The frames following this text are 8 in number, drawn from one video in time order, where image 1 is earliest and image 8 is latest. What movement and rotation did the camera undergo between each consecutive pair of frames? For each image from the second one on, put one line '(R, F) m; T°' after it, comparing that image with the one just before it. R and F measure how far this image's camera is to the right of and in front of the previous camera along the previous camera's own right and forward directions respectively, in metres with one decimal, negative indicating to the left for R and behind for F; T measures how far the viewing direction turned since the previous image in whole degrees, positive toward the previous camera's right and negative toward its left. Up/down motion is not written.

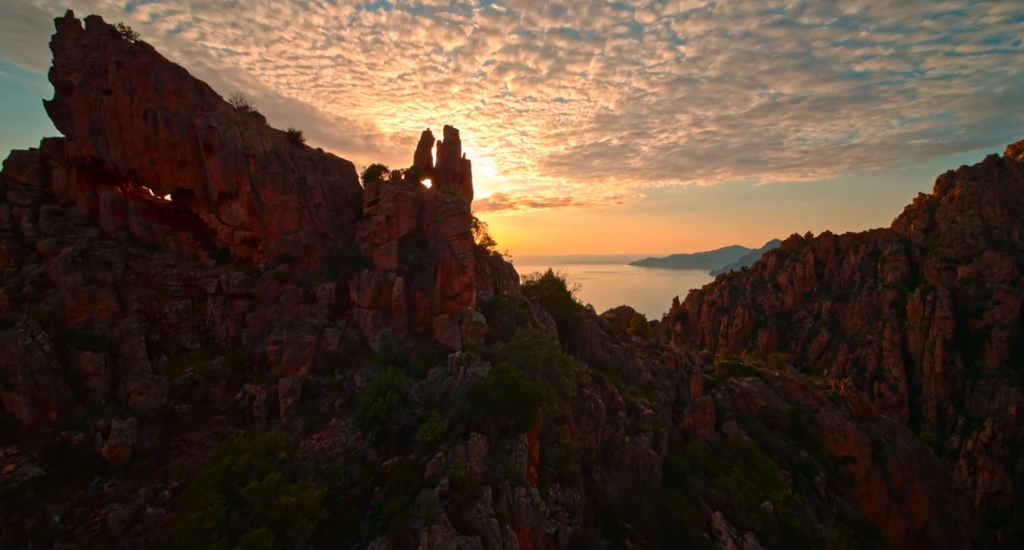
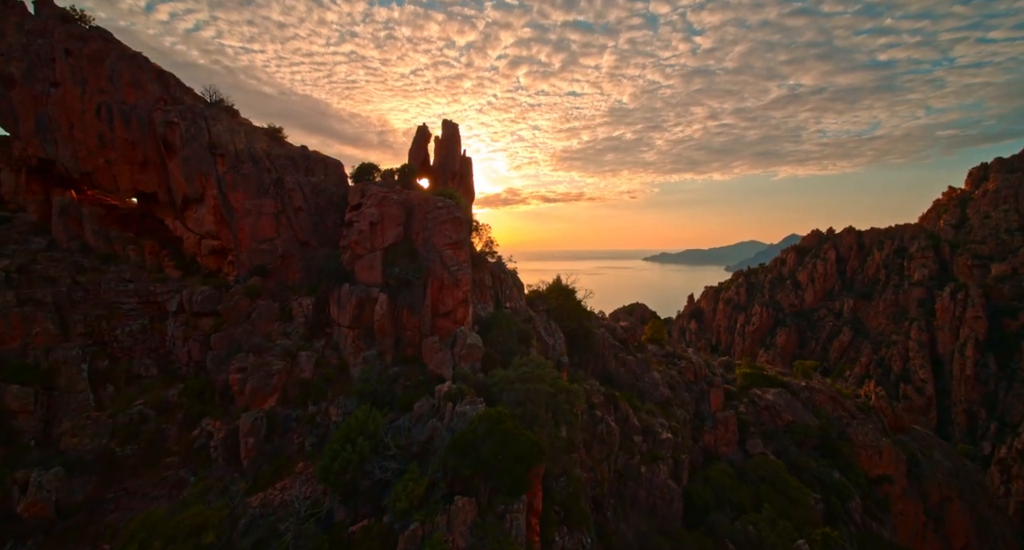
(+0.9, +4.8) m; -2°
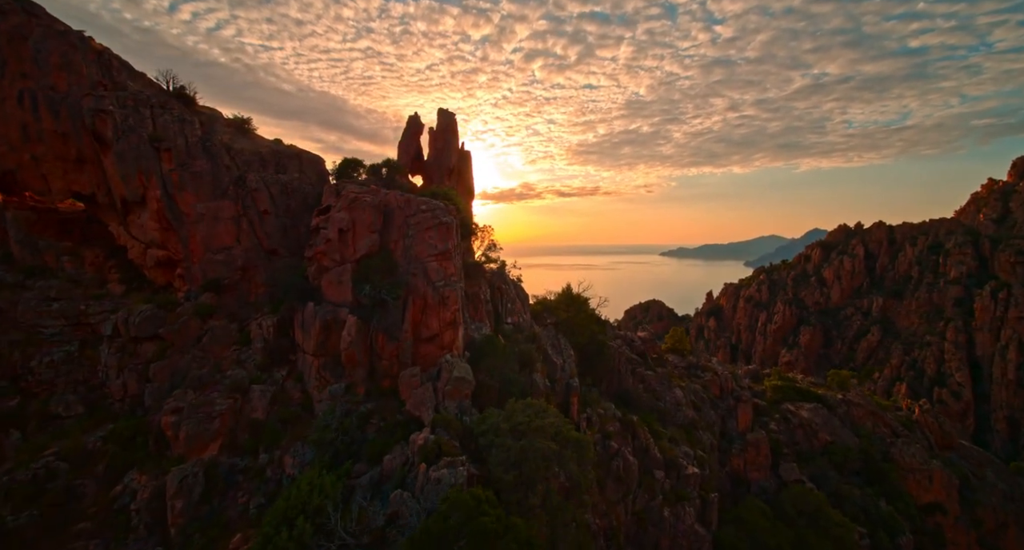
(+1.1, +5.9) m; -2°
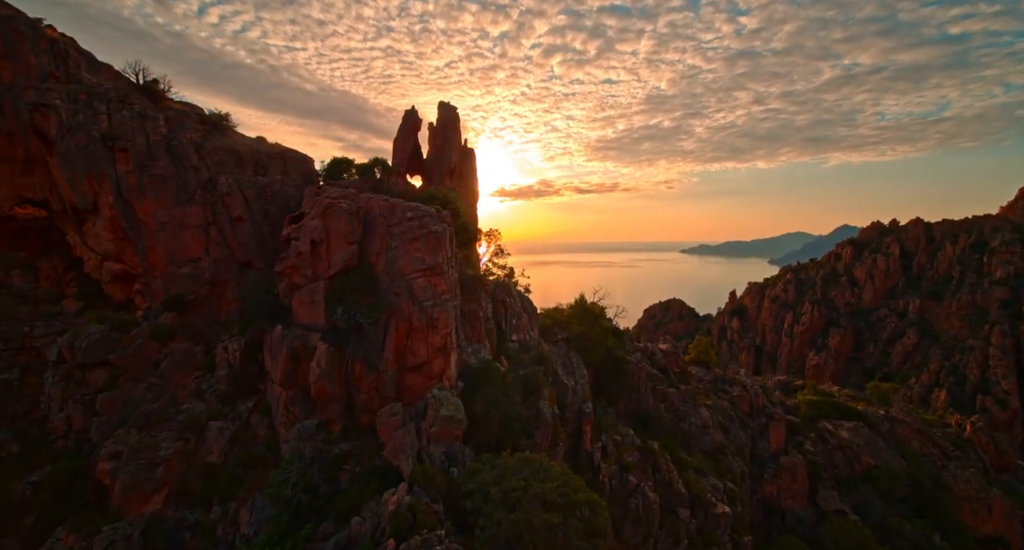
(+1.0, +4.3) m; -2°
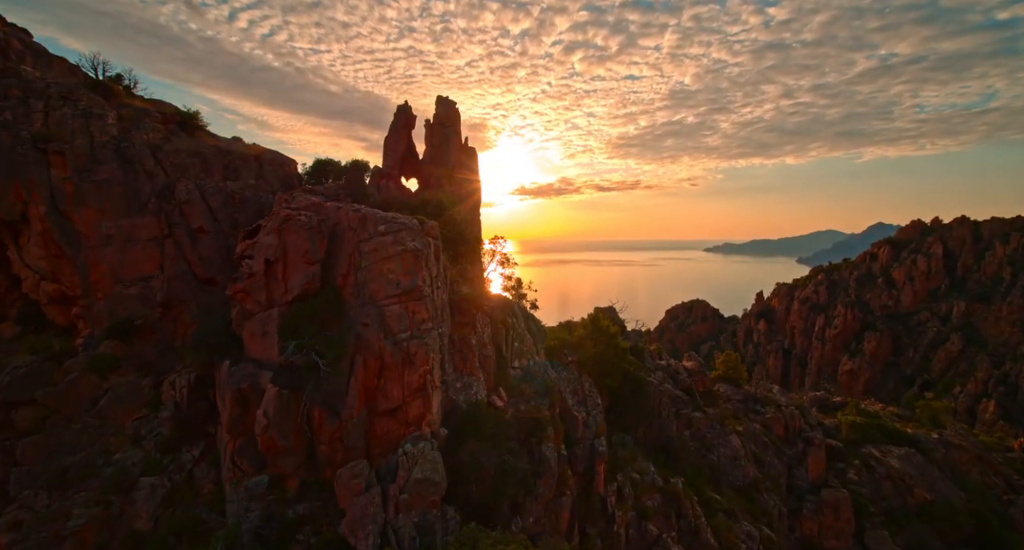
(+1.2, +4.5) m; -3°
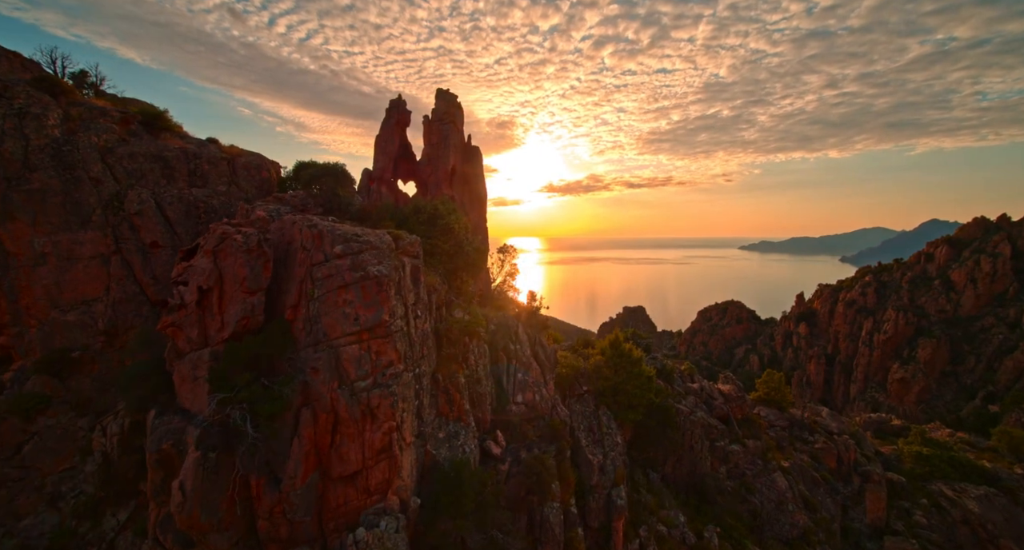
(+1.5, +4.5) m; -4°
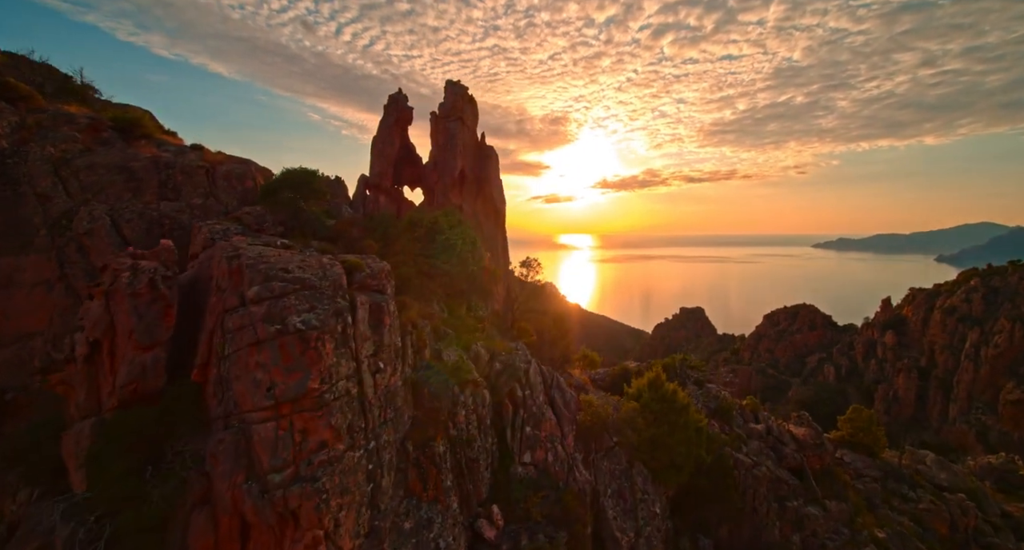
(+2.1, +5.2) m; -7°
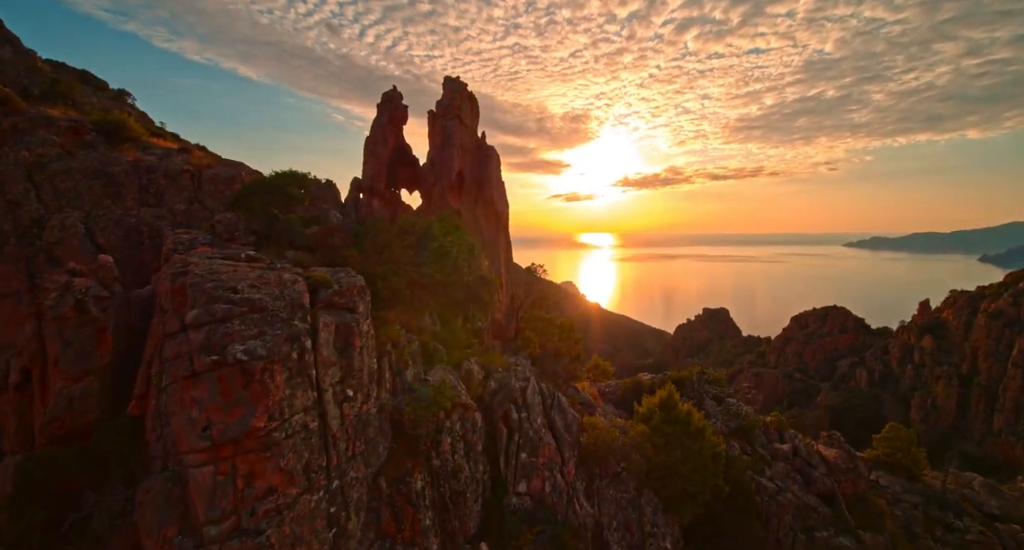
(+1.1, +1.9) m; -3°
